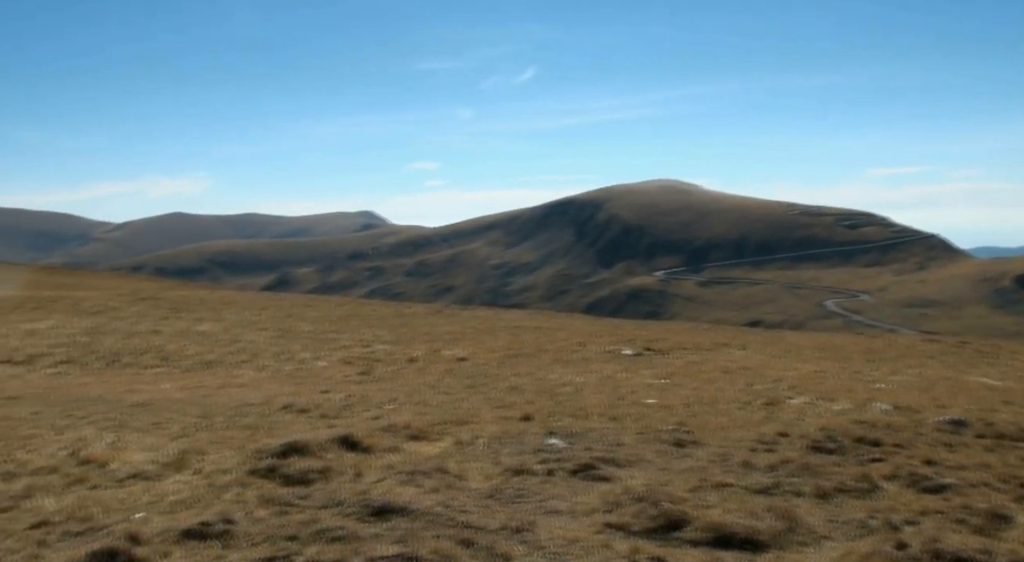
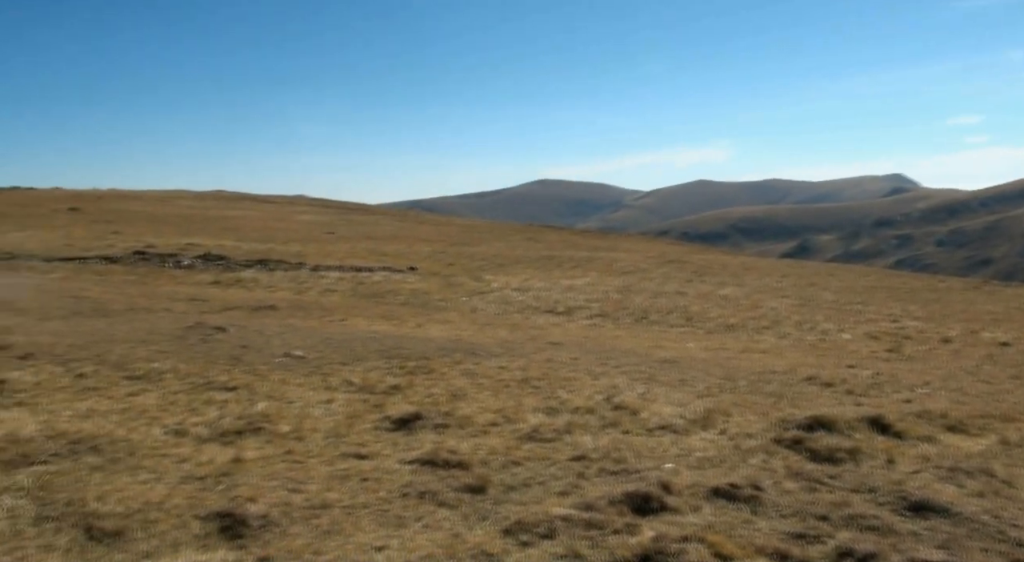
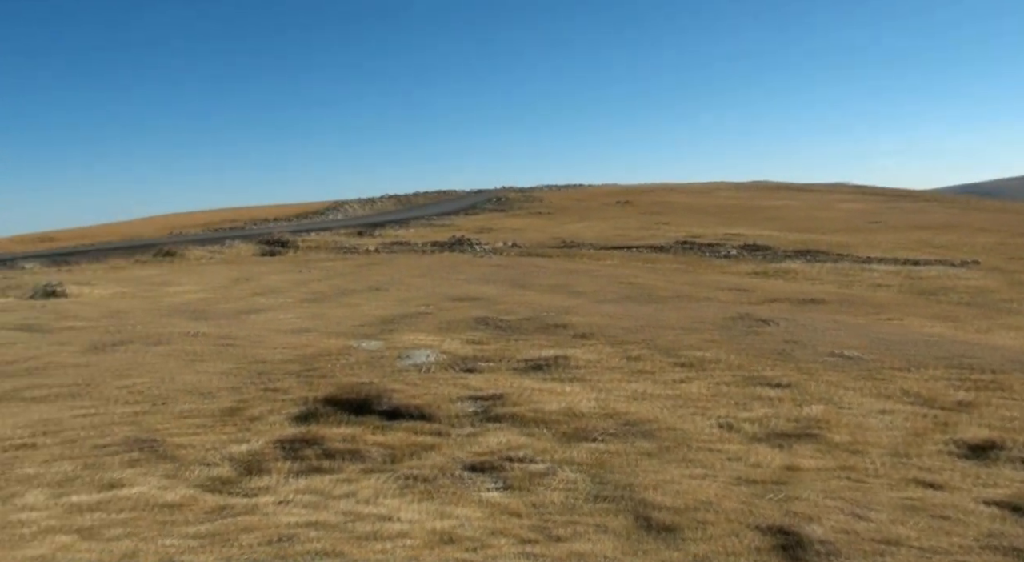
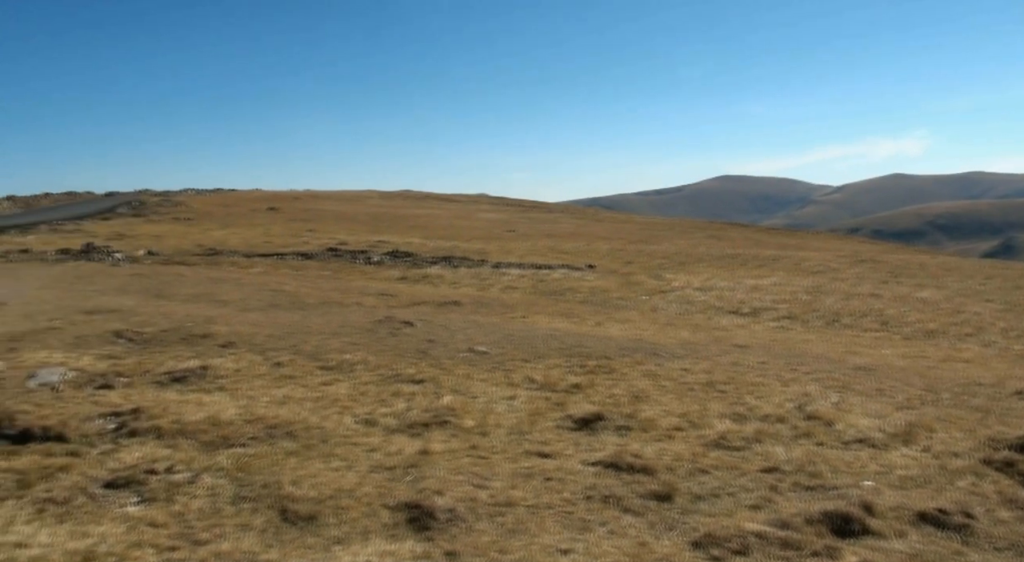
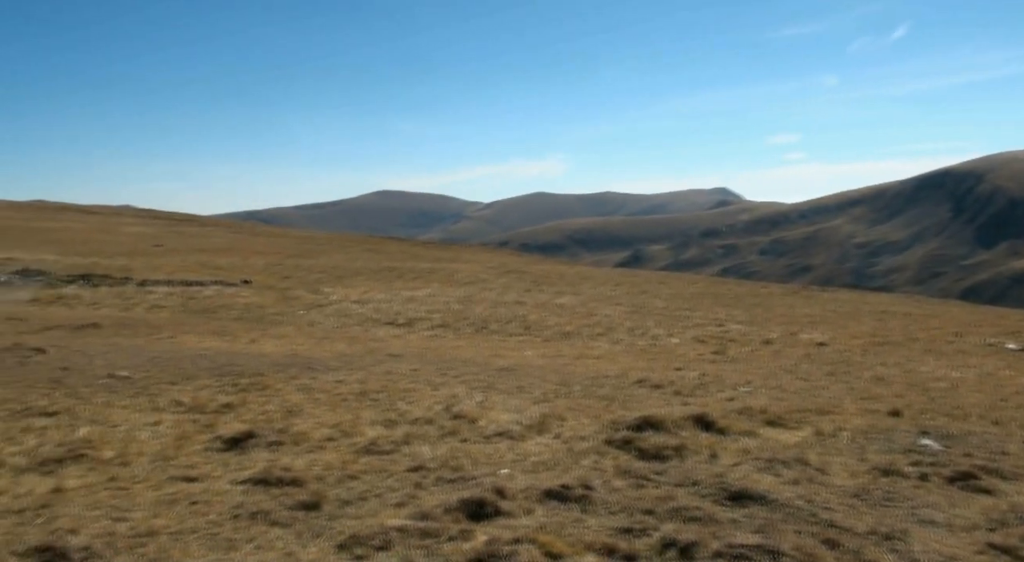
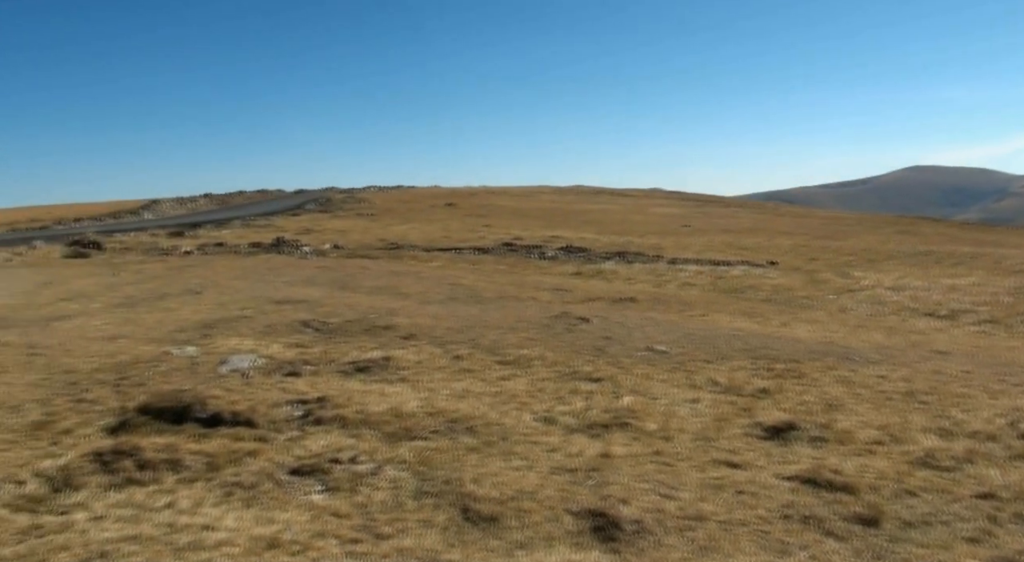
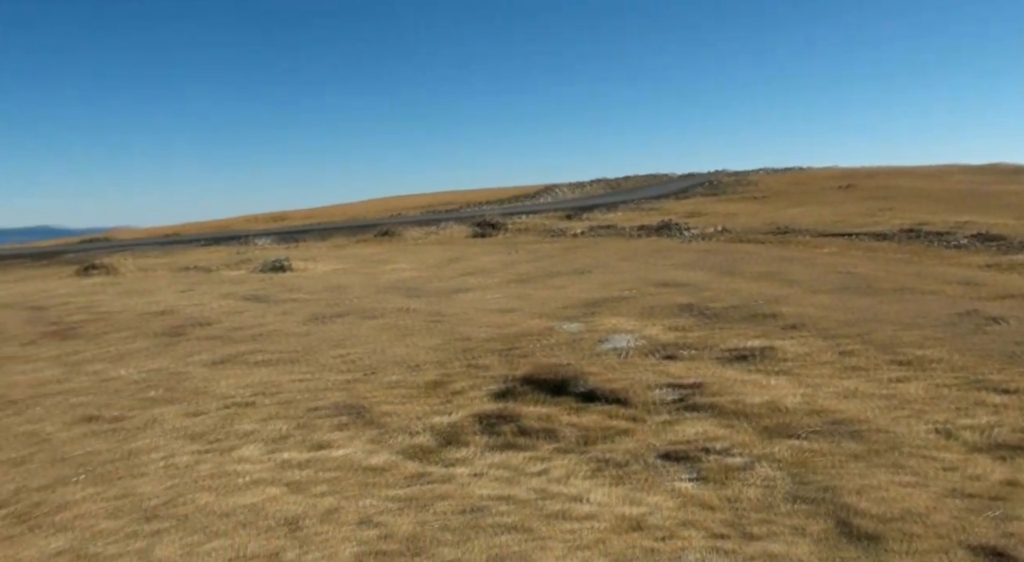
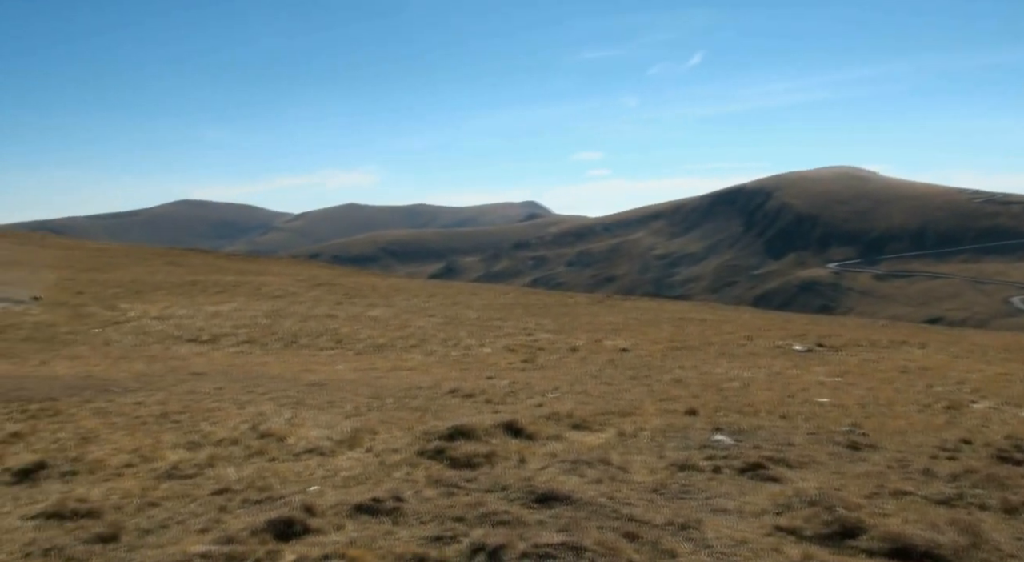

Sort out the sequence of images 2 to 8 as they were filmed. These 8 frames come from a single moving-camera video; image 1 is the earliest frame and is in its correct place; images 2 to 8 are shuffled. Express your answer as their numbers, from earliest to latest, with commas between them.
8, 5, 2, 4, 6, 3, 7
